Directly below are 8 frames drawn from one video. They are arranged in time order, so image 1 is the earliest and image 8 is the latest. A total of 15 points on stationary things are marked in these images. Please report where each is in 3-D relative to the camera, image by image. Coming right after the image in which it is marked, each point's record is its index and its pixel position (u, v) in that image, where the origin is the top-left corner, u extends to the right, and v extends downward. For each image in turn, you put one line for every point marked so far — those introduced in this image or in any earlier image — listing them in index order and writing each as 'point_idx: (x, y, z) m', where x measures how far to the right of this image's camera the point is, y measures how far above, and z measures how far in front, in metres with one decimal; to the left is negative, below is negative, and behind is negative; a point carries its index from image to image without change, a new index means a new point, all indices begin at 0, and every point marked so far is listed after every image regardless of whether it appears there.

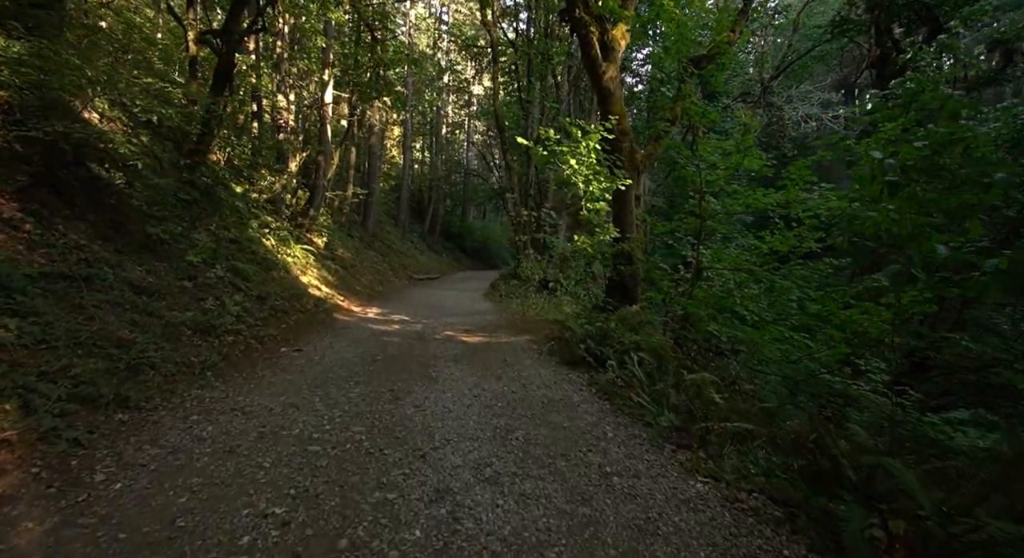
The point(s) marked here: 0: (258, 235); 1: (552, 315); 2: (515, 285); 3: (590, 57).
0: (-6.7, +1.2, +13.5) m
1: (+1.1, -1.0, +13.0) m
2: (+0.1, -0.2, +19.7) m
3: (+1.6, +4.6, +10.6) m
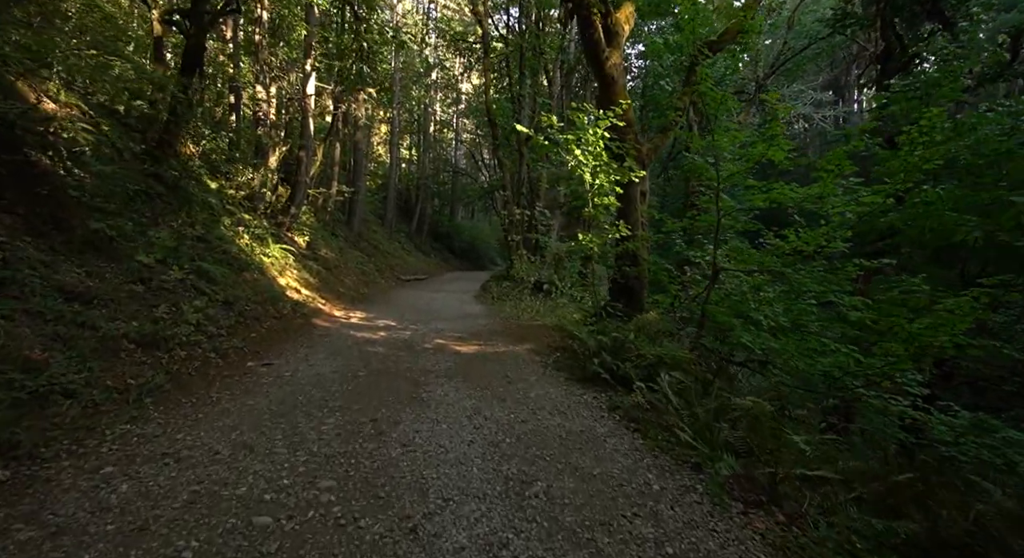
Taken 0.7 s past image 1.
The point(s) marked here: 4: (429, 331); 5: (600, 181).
0: (-6.9, +1.1, +12.5) m
1: (+0.9, -1.0, +12.2) m
2: (-0.2, -0.3, +18.9) m
3: (+1.5, +4.5, +9.8) m
4: (-1.6, -1.0, +9.8) m
5: (+1.4, +1.5, +7.9) m
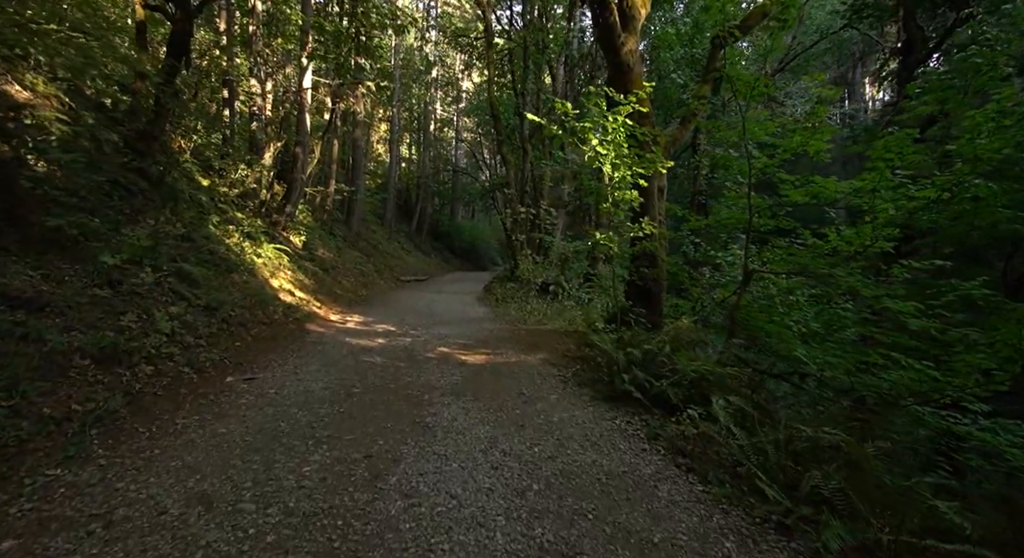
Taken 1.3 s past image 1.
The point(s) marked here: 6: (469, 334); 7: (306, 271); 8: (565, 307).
0: (-6.7, +1.1, +11.8) m
1: (+1.1, -1.1, +11.5) m
2: (0.0, -0.3, +18.2) m
3: (+1.7, +4.5, +9.1) m
4: (-1.4, -1.0, +9.1) m
5: (+1.5, +1.5, +7.2) m
6: (-0.8, -1.0, +9.6) m
7: (-6.2, +0.2, +15.5) m
8: (+1.5, -0.8, +14.2) m
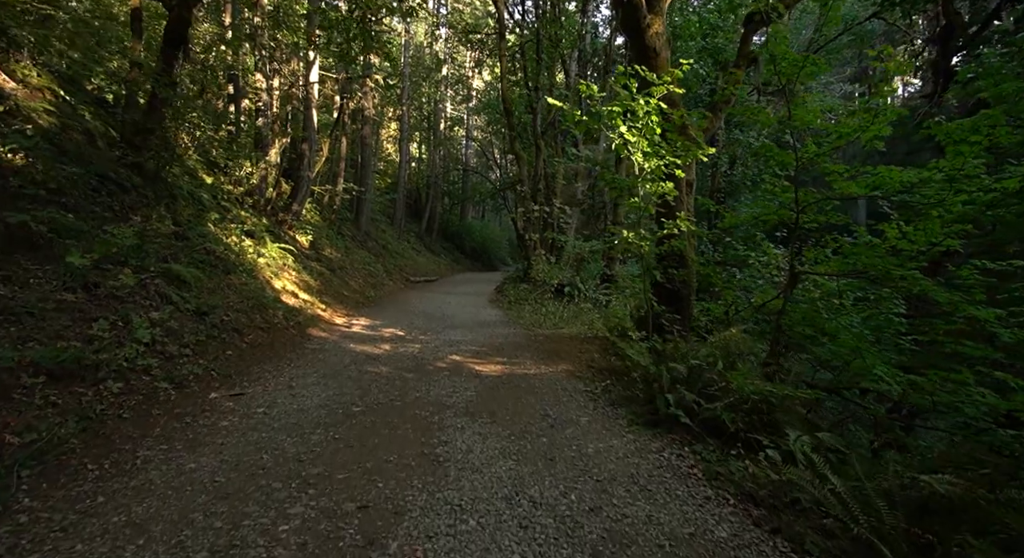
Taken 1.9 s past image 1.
0: (-6.4, +1.1, +11.3) m
1: (+1.4, -1.1, +10.8) m
2: (+0.4, -0.3, +17.5) m
3: (+2.0, +4.5, +8.4) m
4: (-1.1, -1.1, +8.5) m
5: (+1.8, +1.5, +6.5) m
6: (-0.5, -1.1, +8.9) m
7: (-5.8, +0.2, +14.9) m
8: (+1.8, -0.8, +13.5) m
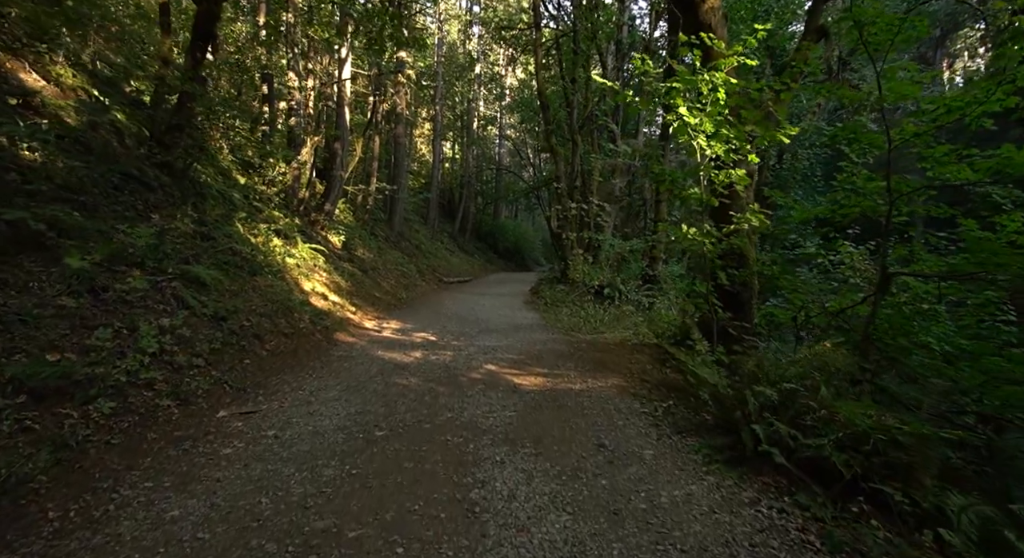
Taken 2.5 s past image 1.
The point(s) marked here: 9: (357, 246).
0: (-5.6, +1.0, +11.0) m
1: (+2.1, -1.1, +10.0) m
2: (+1.6, -0.4, +16.8) m
3: (+2.5, +4.5, +7.6) m
4: (-0.5, -1.1, +7.8) m
5: (+2.2, +1.4, +5.7) m
6: (+0.2, -1.1, +8.2) m
7: (-4.8, +0.1, +14.6) m
8: (+2.8, -0.9, +12.7) m
9: (-5.9, +1.3, +19.6) m
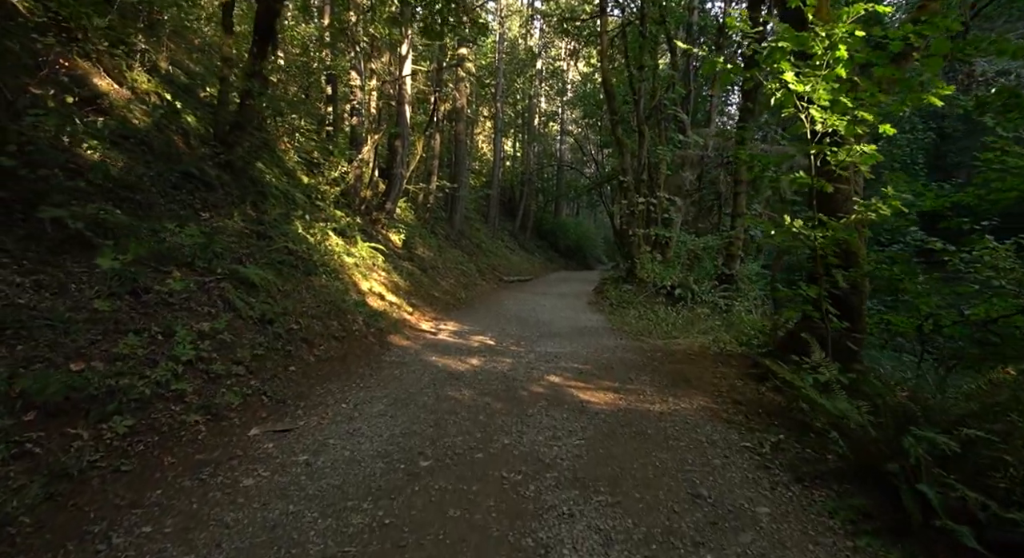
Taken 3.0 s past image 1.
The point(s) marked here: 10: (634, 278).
0: (-4.3, +1.1, +10.9) m
1: (+3.3, -1.1, +9.0) m
2: (+3.5, -0.3, +15.8) m
3: (+3.4, +4.4, +6.5) m
4: (+0.4, -1.1, +7.2) m
5: (+2.9, +1.4, +4.7) m
6: (+1.1, -1.1, +7.5) m
7: (-3.1, +0.2, +14.4) m
8: (+4.2, -0.9, +11.6) m
9: (-3.6, +1.3, +19.5) m
10: (+4.0, 0.0, +17.1) m
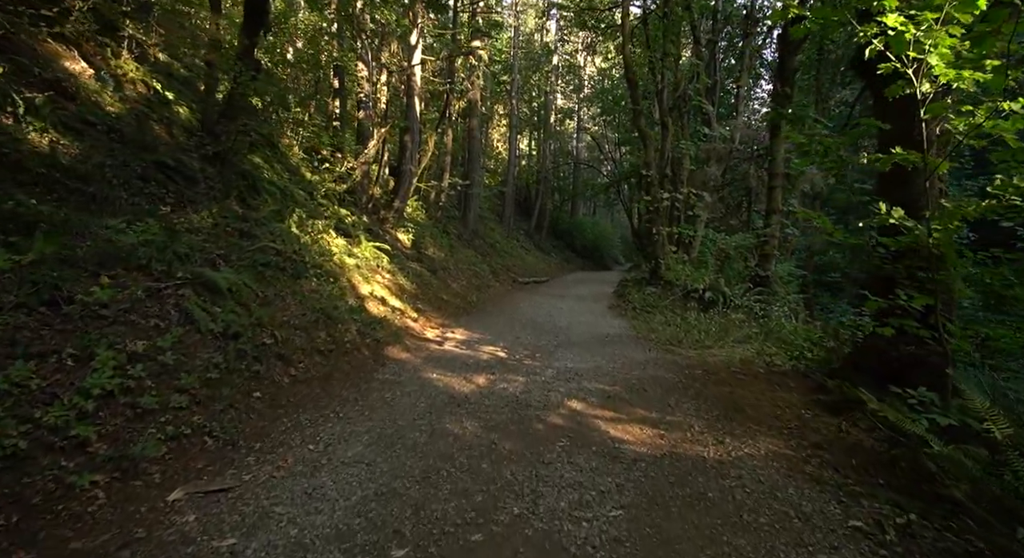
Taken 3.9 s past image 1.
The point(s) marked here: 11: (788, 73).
0: (-4.0, +1.0, +10.0) m
1: (+3.5, -1.2, +7.9) m
2: (+4.0, -0.4, +14.7) m
3: (+3.5, +4.4, +5.4) m
4: (+0.5, -1.2, +6.1) m
5: (+3.0, +1.4, +3.6) m
6: (+1.3, -1.1, +6.4) m
7: (-2.7, +0.1, +13.5) m
8: (+4.5, -0.9, +10.5) m
9: (-3.1, +1.3, +18.6) m
10: (+4.5, 0.0, +16.0) m
11: (+6.9, +5.2, +12.9) m
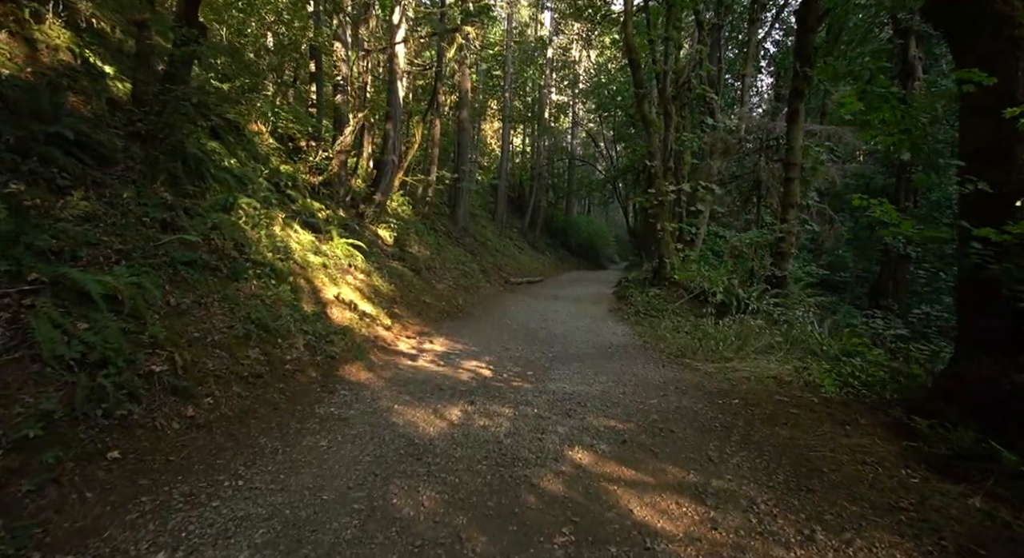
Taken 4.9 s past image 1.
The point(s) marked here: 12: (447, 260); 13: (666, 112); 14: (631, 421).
0: (-4.2, +1.0, +8.6) m
1: (+3.3, -1.2, +6.6) m
2: (+3.7, -0.4, +13.3) m
3: (+3.4, +4.4, +4.1) m
4: (+0.4, -1.2, +4.8) m
5: (+2.8, +1.3, +2.3) m
6: (+1.1, -1.2, +5.1) m
7: (-2.9, +0.1, +12.1) m
8: (+4.3, -0.9, +9.2) m
9: (-3.4, +1.3, +17.2) m
10: (+4.2, 0.0, +14.7) m
11: (+6.7, +5.1, +11.6) m
12: (-2.3, +0.7, +18.2) m
13: (+5.0, +5.4, +16.4) m
14: (+1.0, -1.2, +4.3) m
